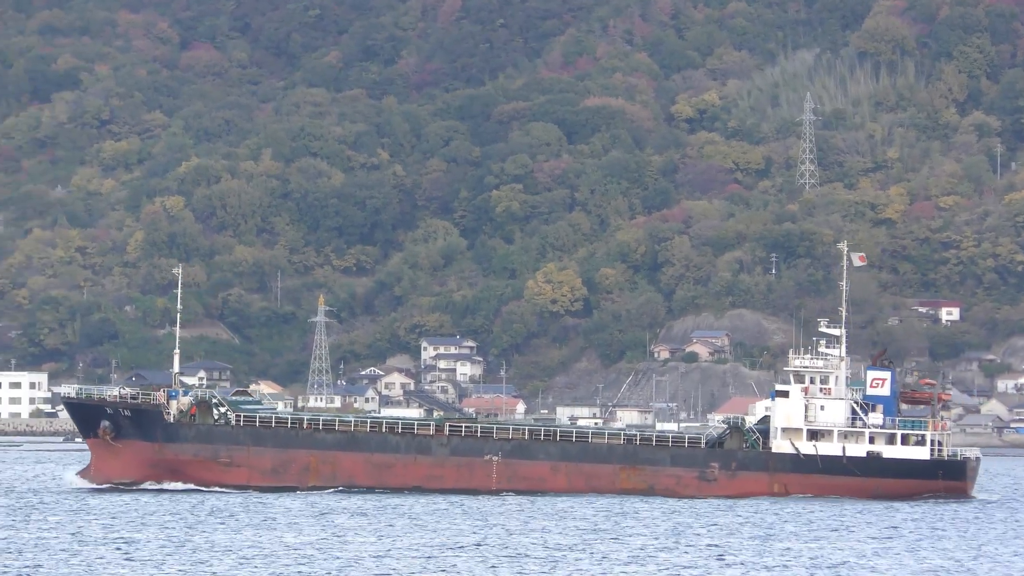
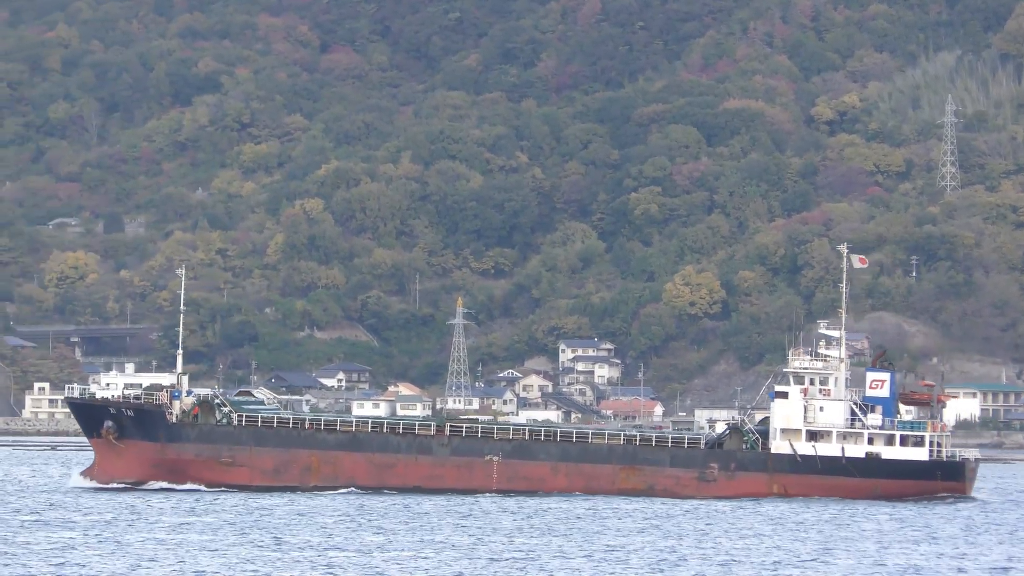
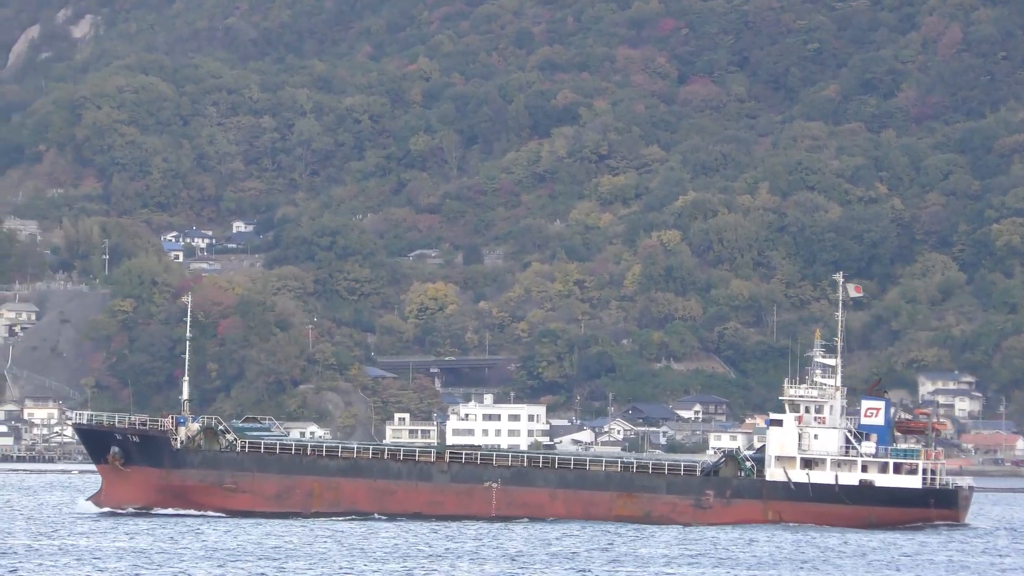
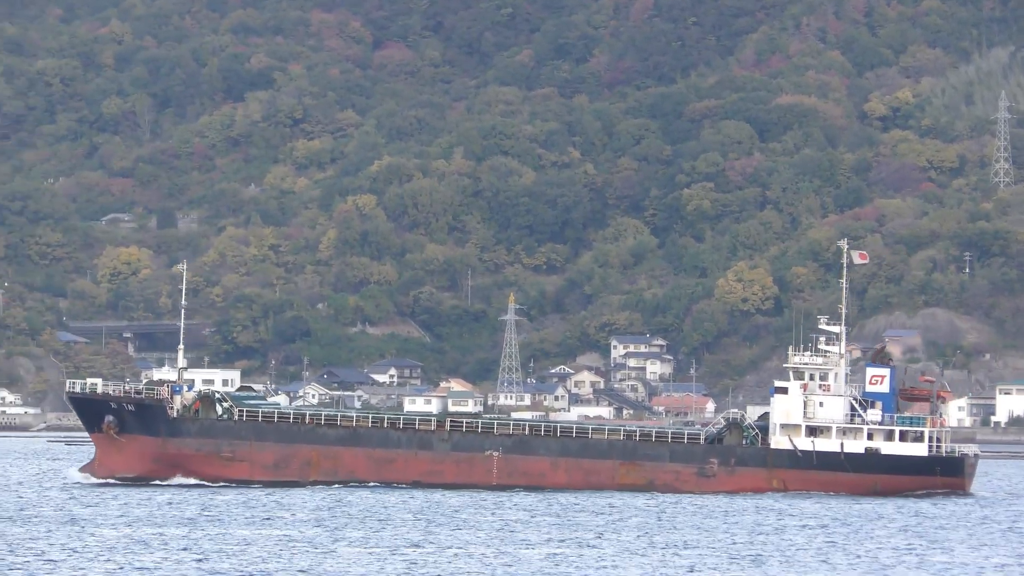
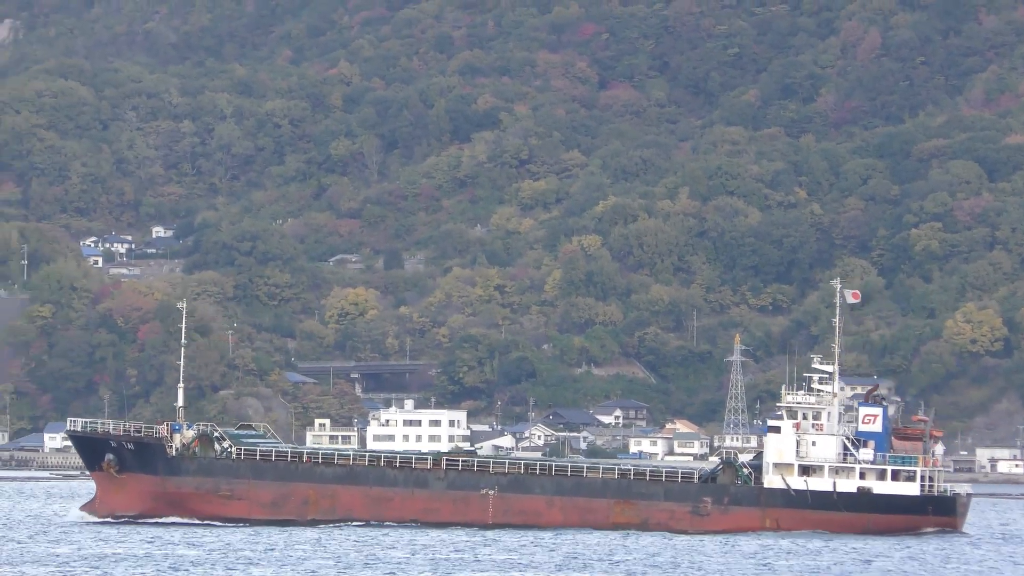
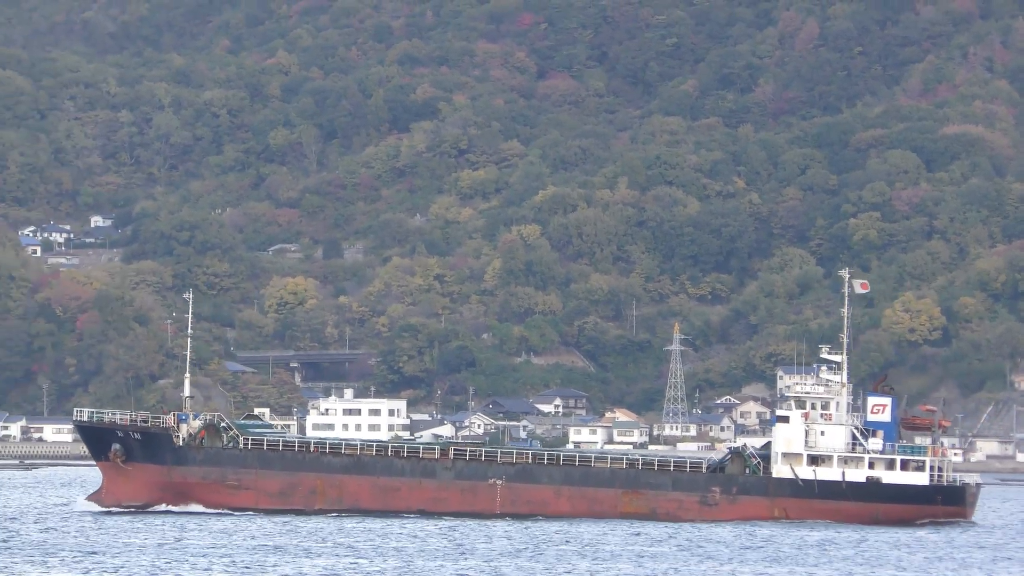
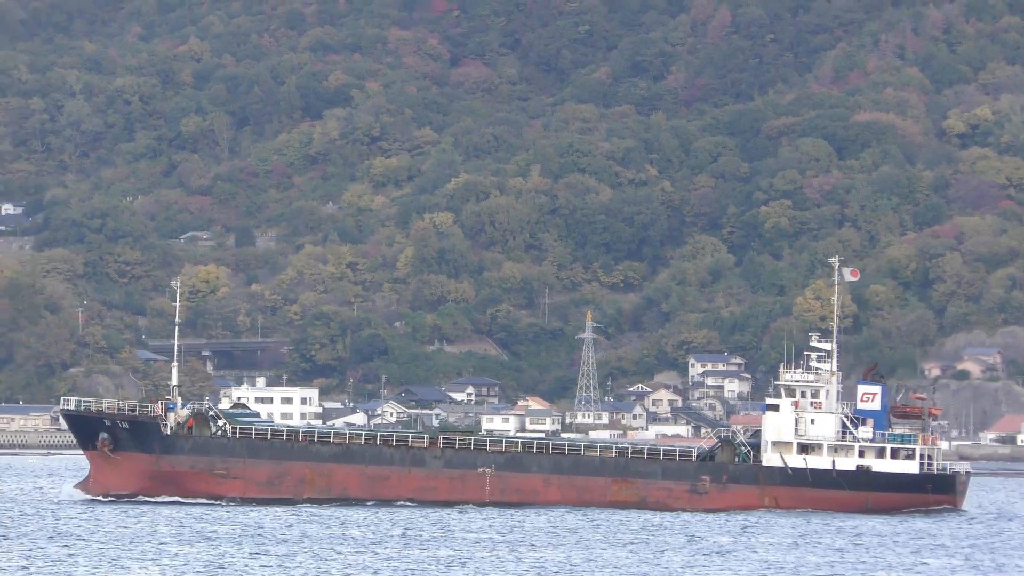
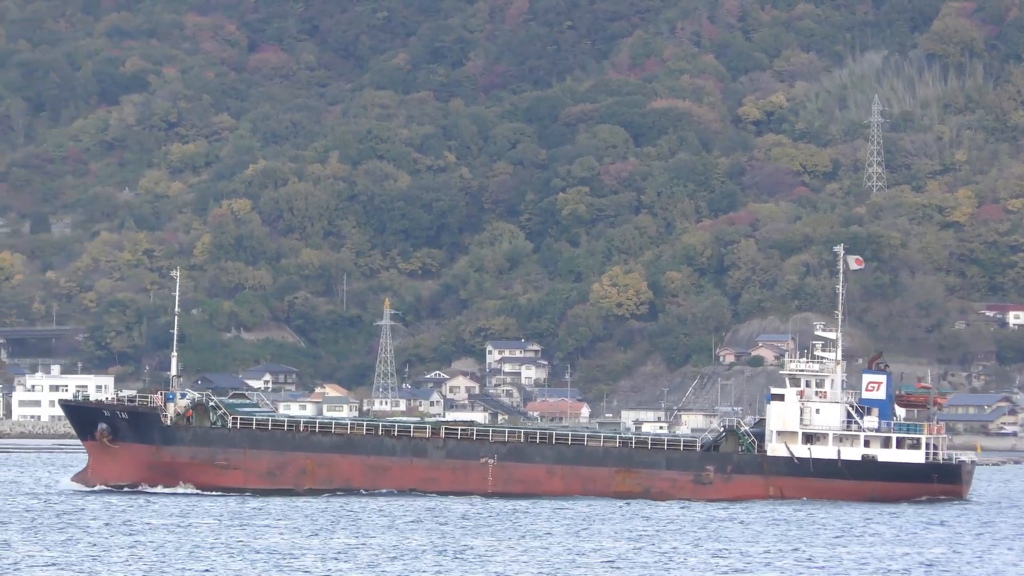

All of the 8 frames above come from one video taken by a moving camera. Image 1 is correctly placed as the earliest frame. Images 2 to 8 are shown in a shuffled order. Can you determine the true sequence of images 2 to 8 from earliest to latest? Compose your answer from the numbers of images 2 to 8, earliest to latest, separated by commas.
8, 2, 4, 7, 6, 5, 3
